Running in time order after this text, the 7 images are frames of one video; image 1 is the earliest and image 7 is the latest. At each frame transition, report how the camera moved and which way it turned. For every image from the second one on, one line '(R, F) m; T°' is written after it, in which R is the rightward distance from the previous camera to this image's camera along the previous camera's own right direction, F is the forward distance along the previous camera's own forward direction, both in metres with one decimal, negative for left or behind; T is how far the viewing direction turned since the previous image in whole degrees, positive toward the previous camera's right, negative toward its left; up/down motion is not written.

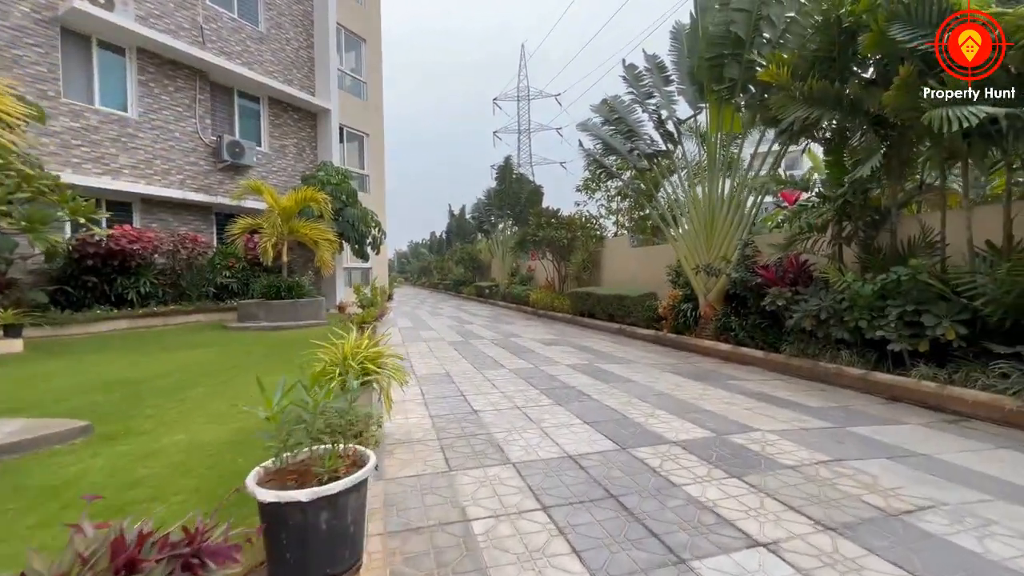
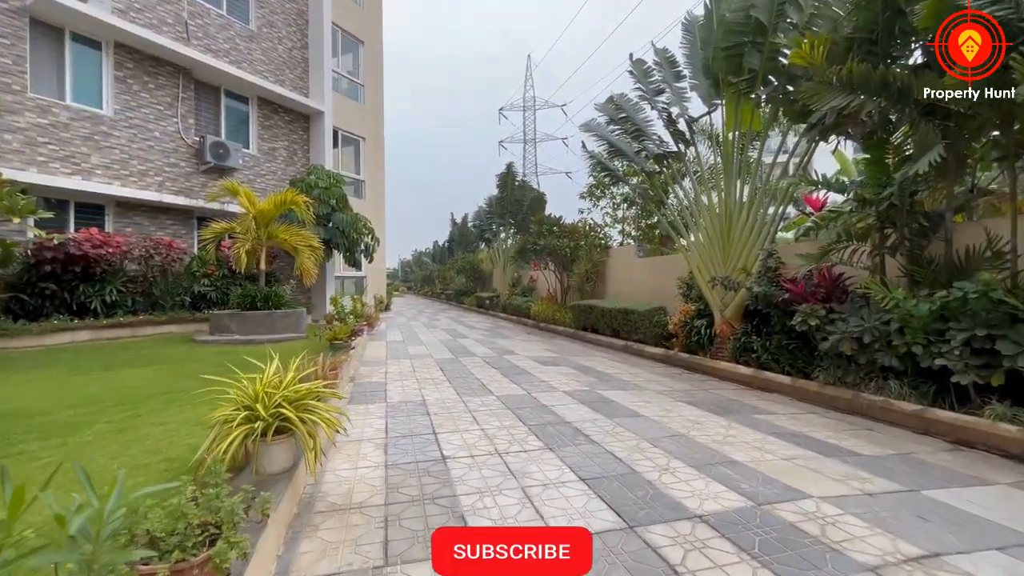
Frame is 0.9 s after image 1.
(+0.2, +0.8) m; -1°
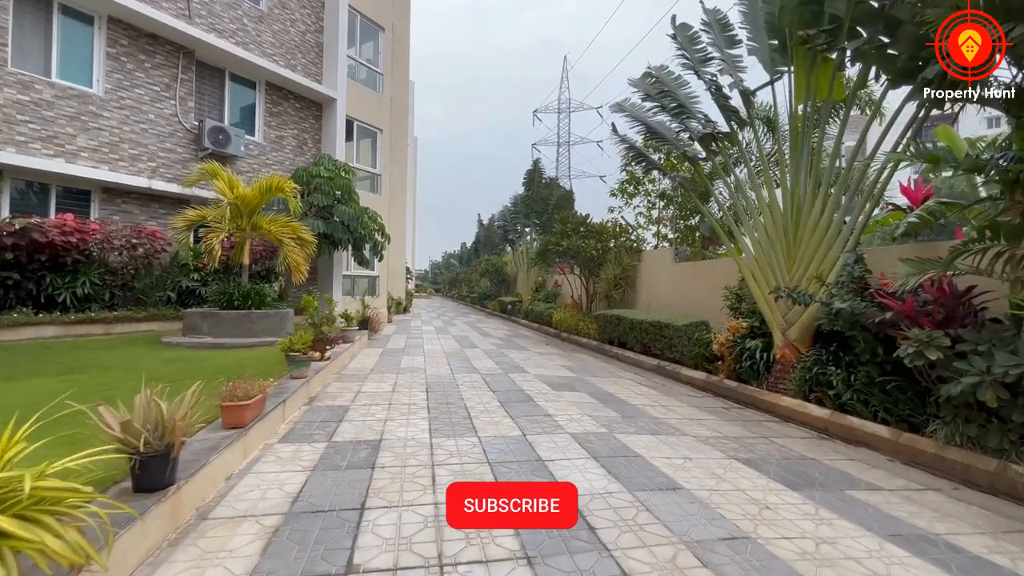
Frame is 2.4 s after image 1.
(+0.3, +1.4) m; -4°
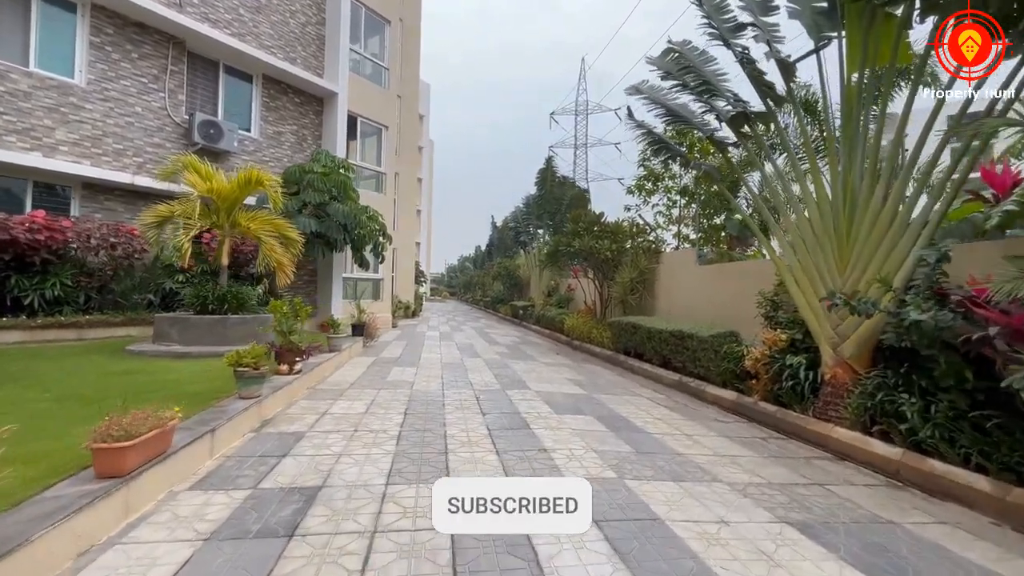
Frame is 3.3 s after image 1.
(+0.3, +0.9) m; -2°
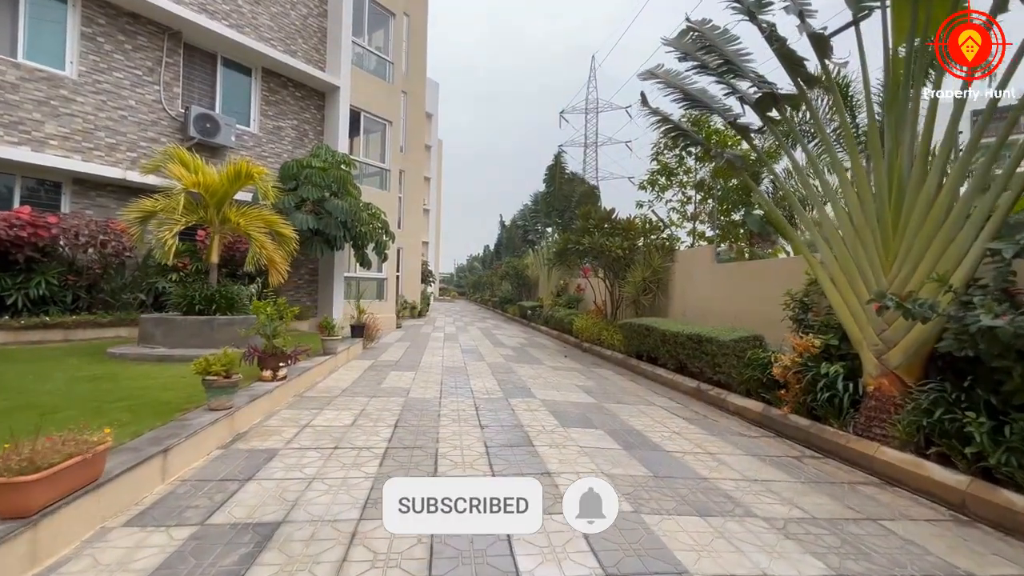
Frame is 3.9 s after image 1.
(+0.1, +0.5) m; -1°
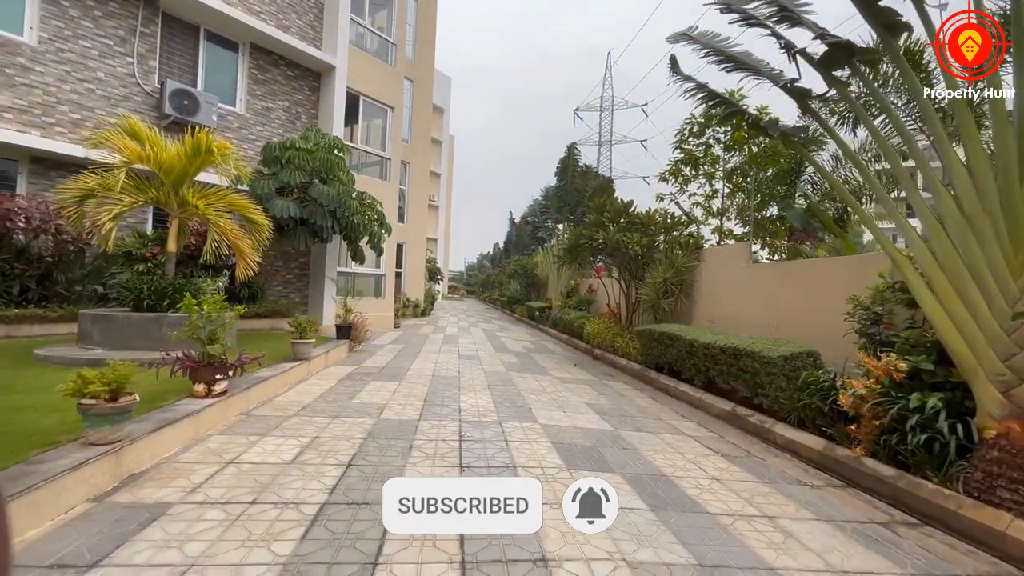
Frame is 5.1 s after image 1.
(+0.1, +1.1) m; -1°
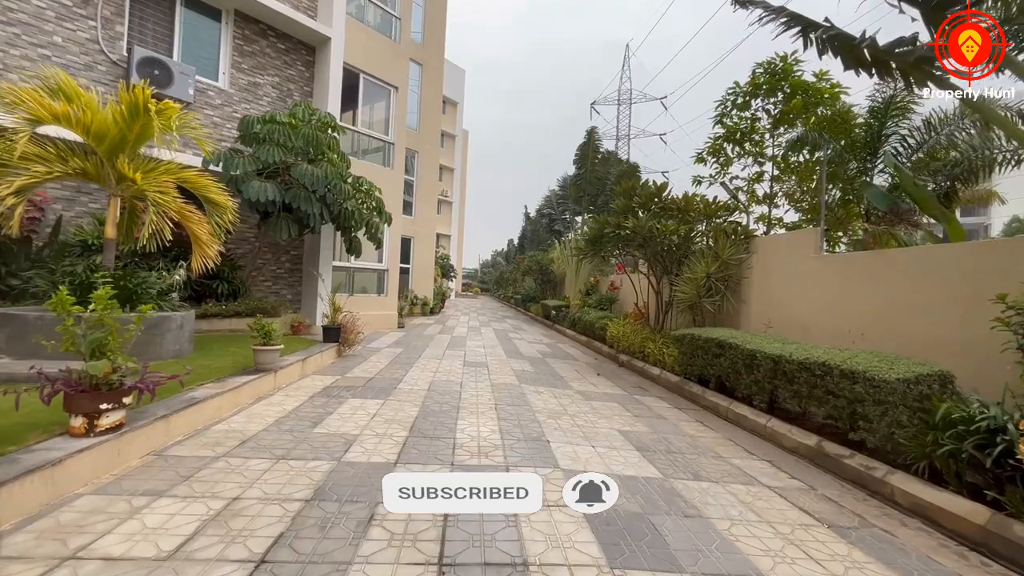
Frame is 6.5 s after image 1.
(0.0, +1.3) m; -2°
